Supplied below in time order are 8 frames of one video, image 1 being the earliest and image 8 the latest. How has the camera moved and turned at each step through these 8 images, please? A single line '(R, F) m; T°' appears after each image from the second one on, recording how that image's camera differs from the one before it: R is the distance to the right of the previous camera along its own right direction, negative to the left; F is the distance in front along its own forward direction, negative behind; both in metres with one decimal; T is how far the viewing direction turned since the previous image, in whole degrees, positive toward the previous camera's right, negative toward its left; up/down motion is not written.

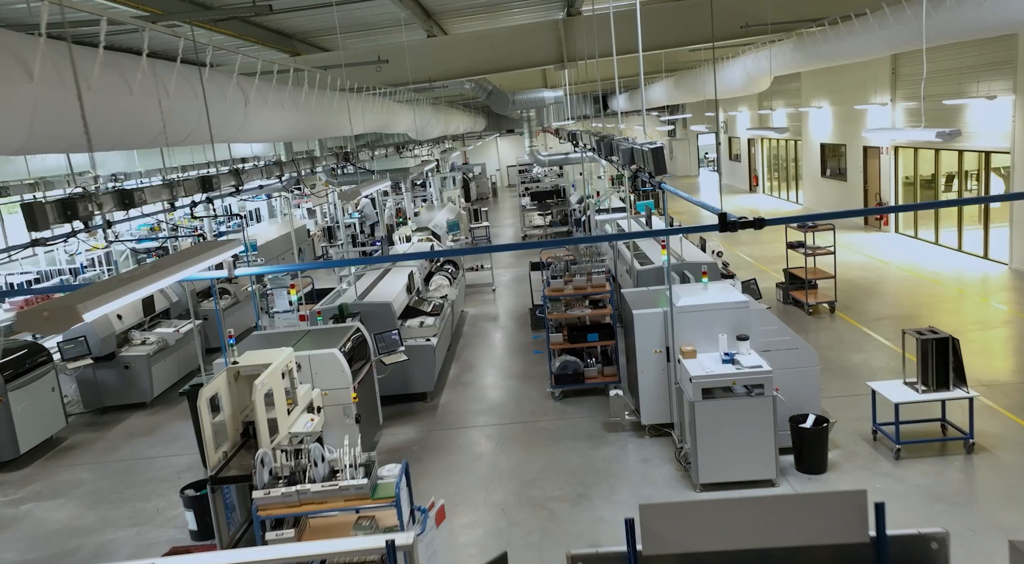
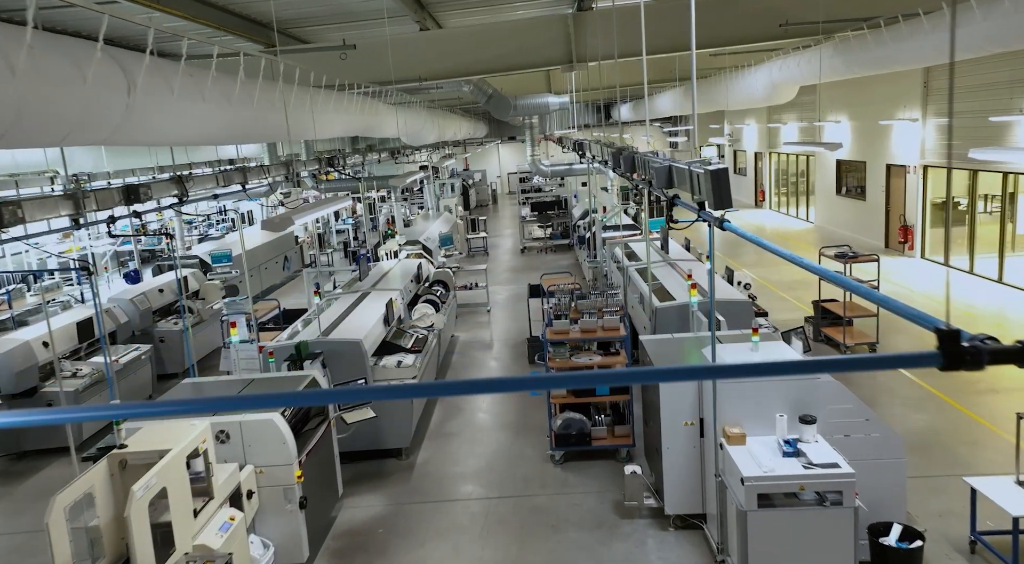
(0.0, +1.0) m; 0°
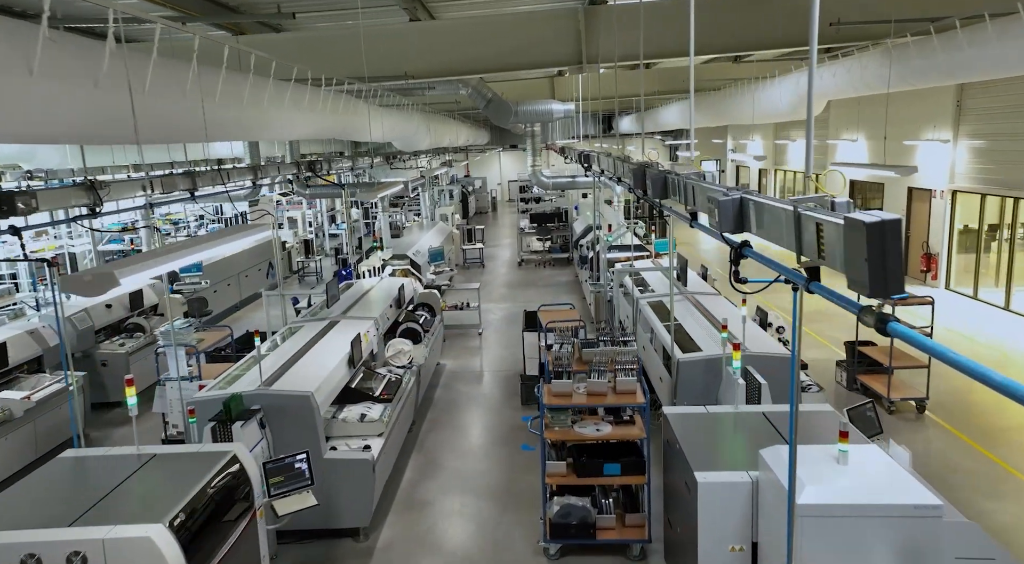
(0.0, +1.0) m; 0°
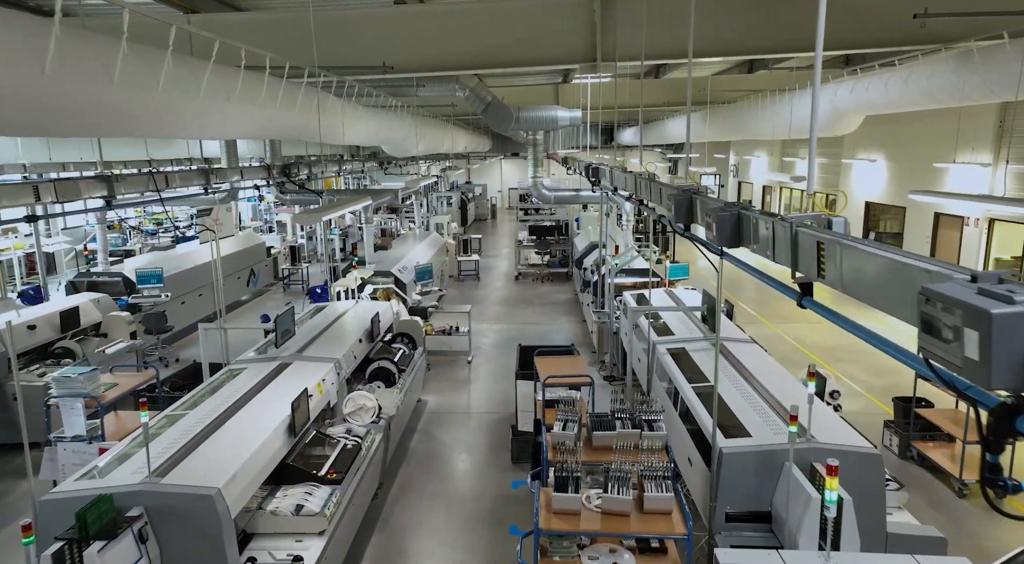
(0.0, +1.2) m; 0°
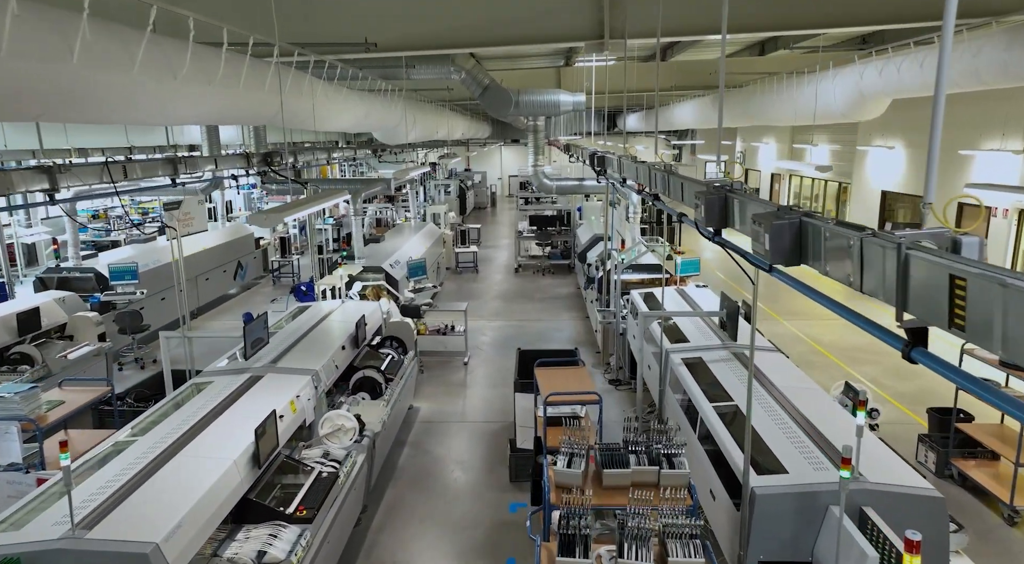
(0.0, +0.6) m; 0°
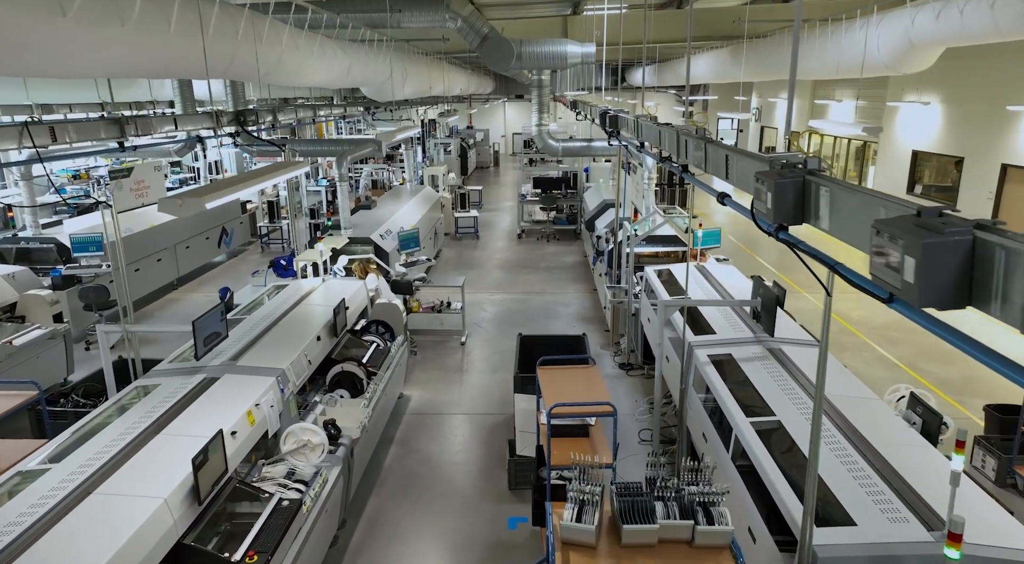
(0.0, +0.7) m; 0°
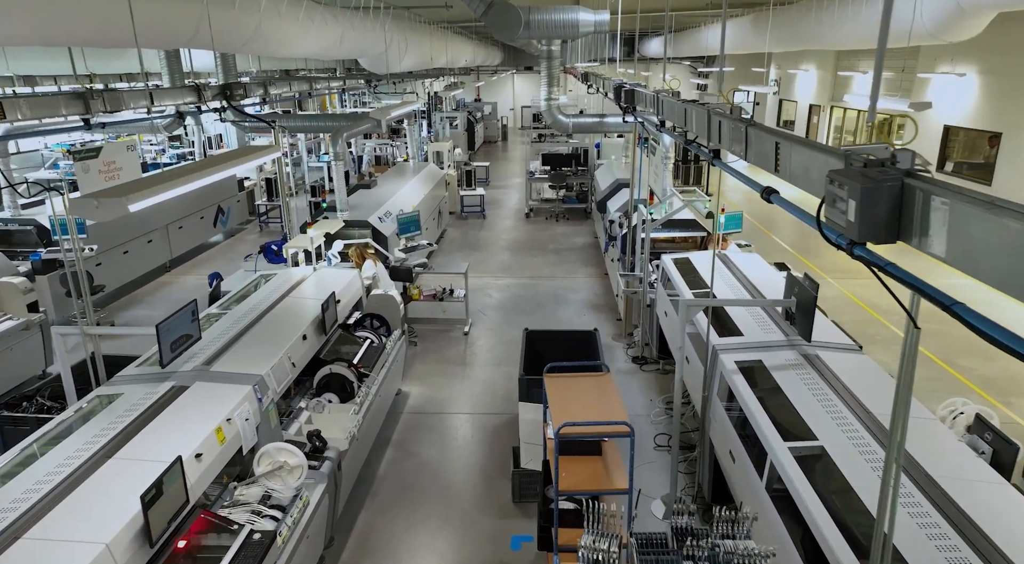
(0.0, +0.5) m; -1°
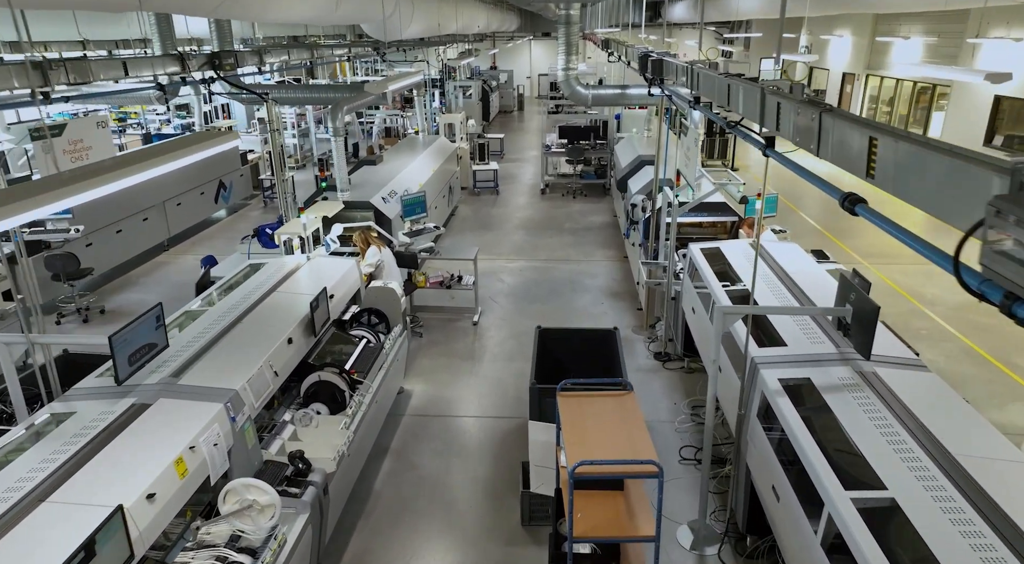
(0.0, +0.5) m; -1°
